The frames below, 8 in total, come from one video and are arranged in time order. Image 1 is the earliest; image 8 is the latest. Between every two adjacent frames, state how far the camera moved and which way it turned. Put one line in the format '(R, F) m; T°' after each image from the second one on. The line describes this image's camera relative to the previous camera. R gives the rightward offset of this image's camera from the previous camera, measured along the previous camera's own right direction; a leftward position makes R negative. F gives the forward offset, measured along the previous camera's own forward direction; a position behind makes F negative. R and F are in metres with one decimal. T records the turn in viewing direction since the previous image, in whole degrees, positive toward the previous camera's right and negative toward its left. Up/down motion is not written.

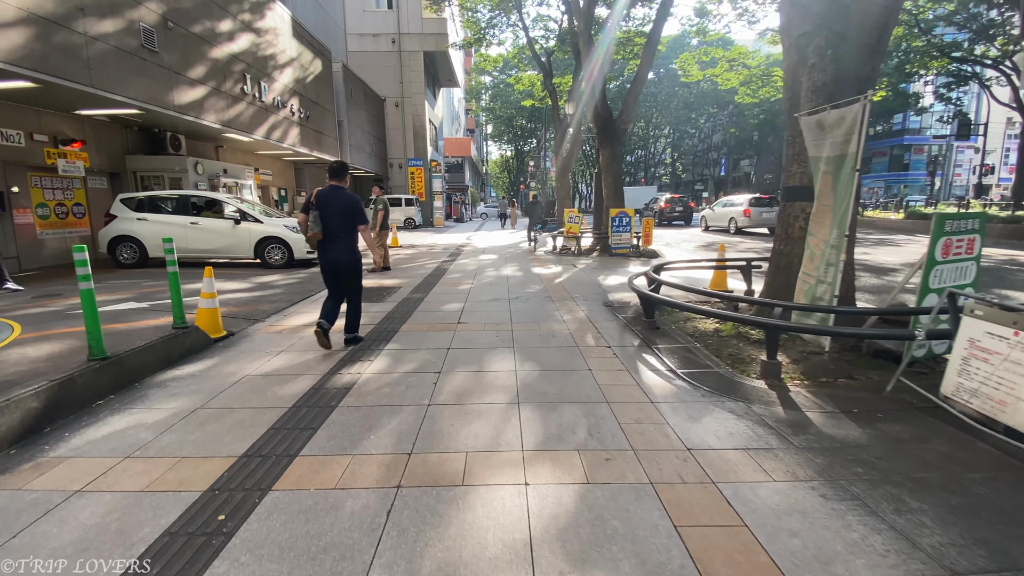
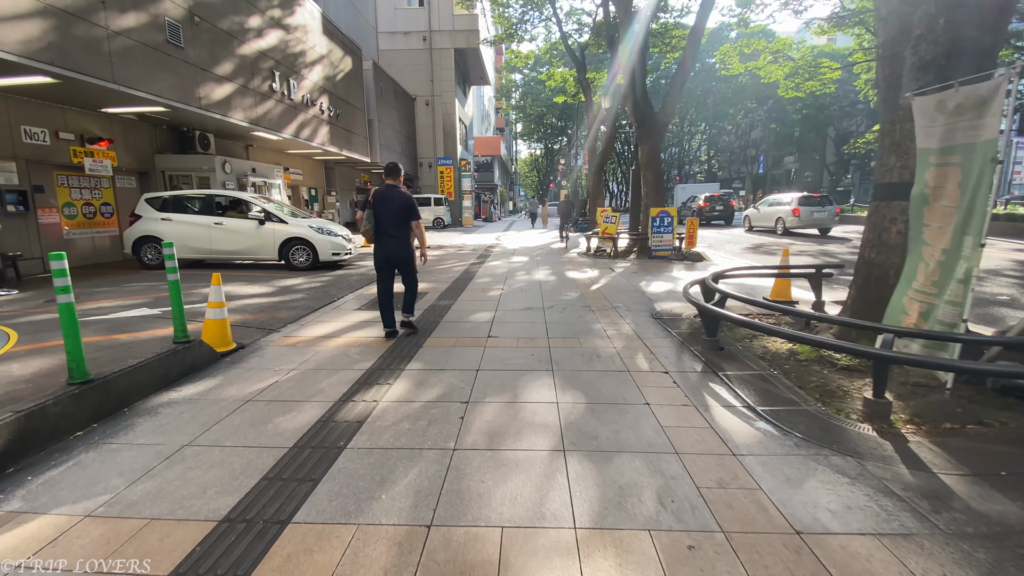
(-0.1, +0.7) m; -3°
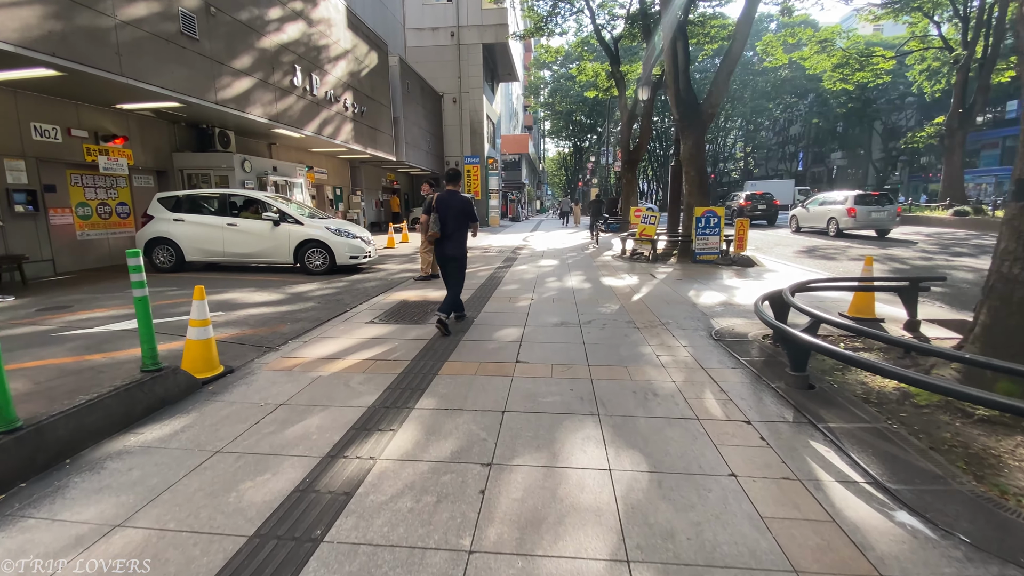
(-0.1, +0.9) m; -3°
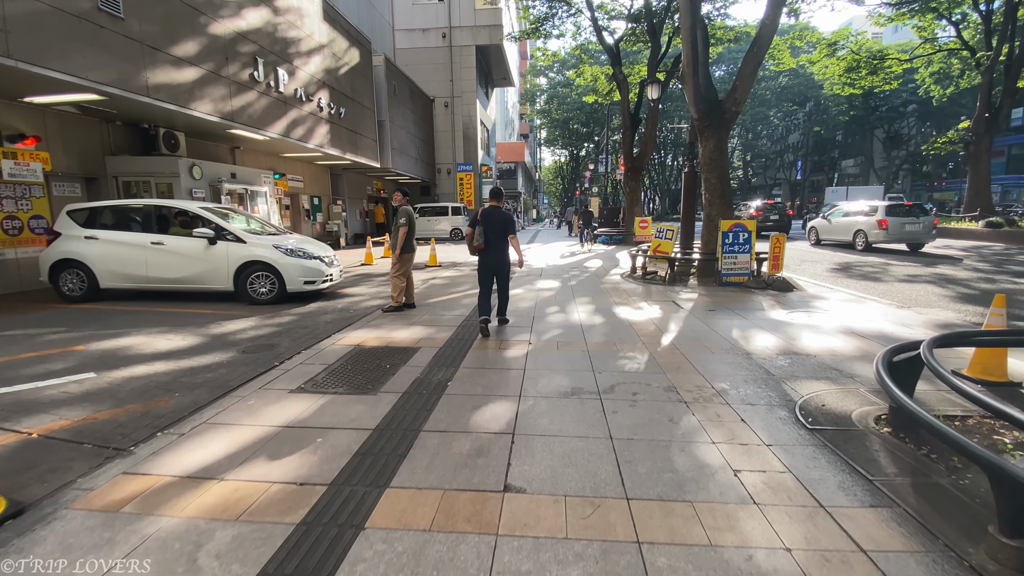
(+0.1, +1.8) m; 0°
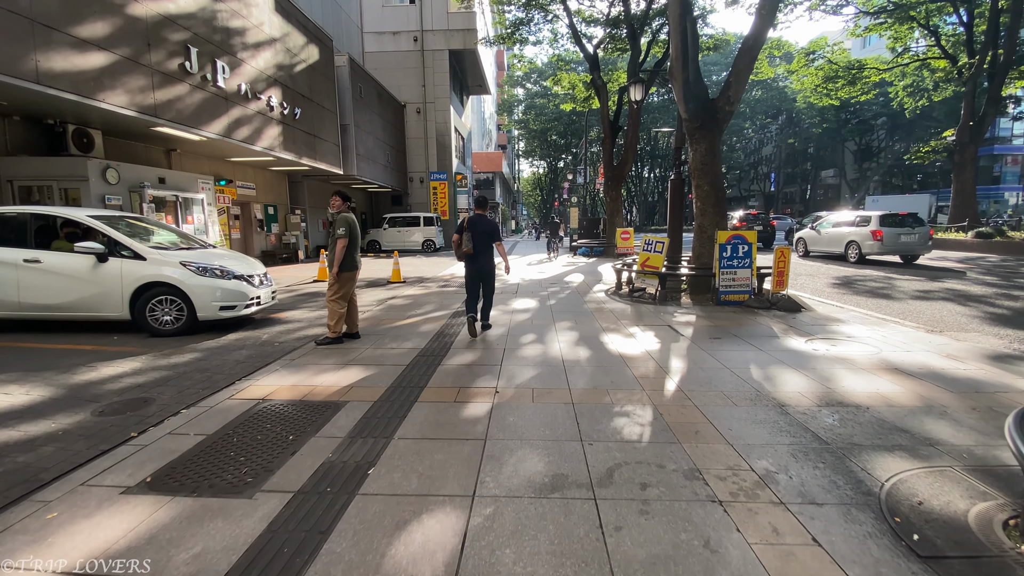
(+0.2, +1.4) m; +2°
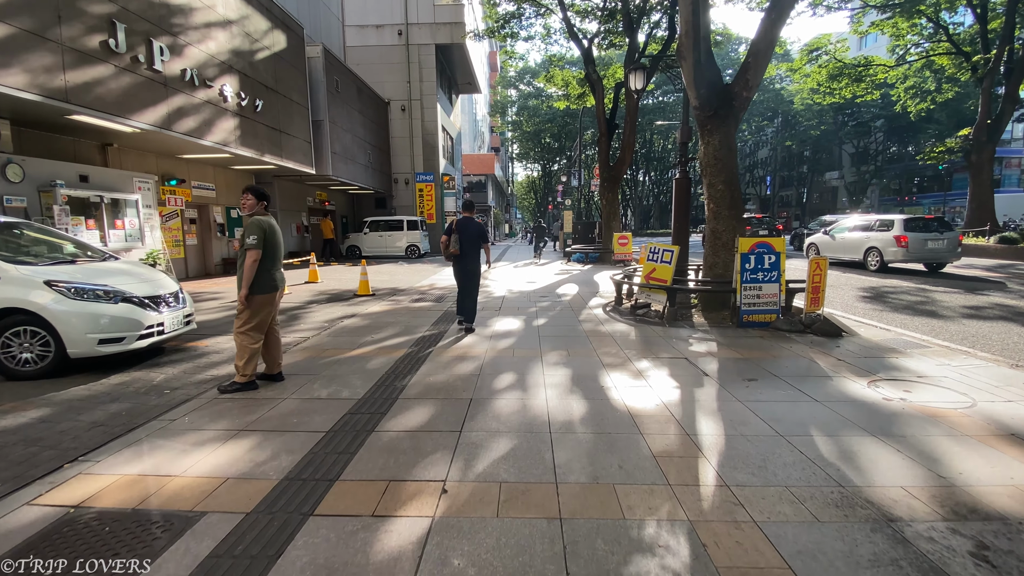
(+0.2, +1.5) m; +1°
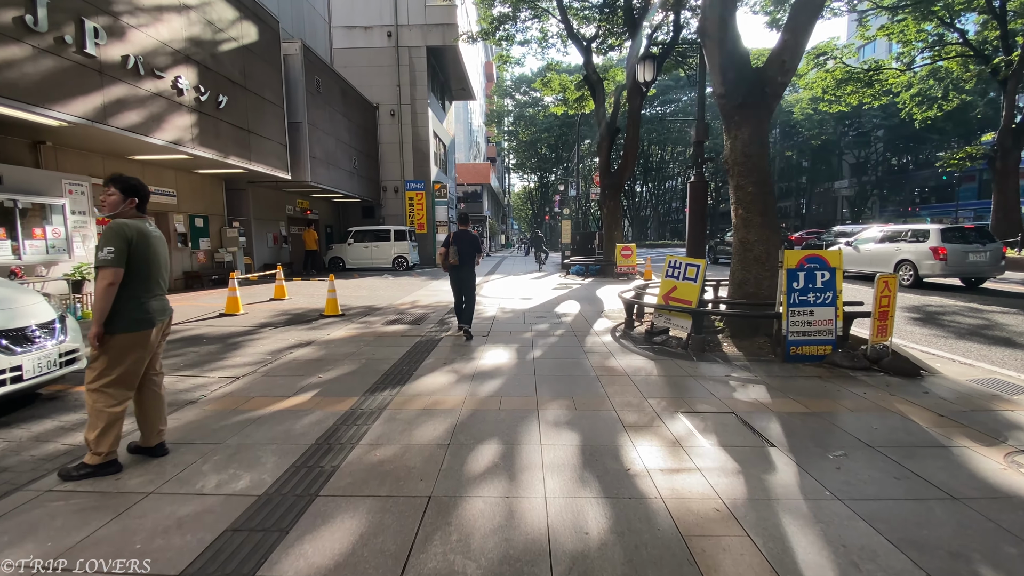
(+0.1, +1.4) m; 0°
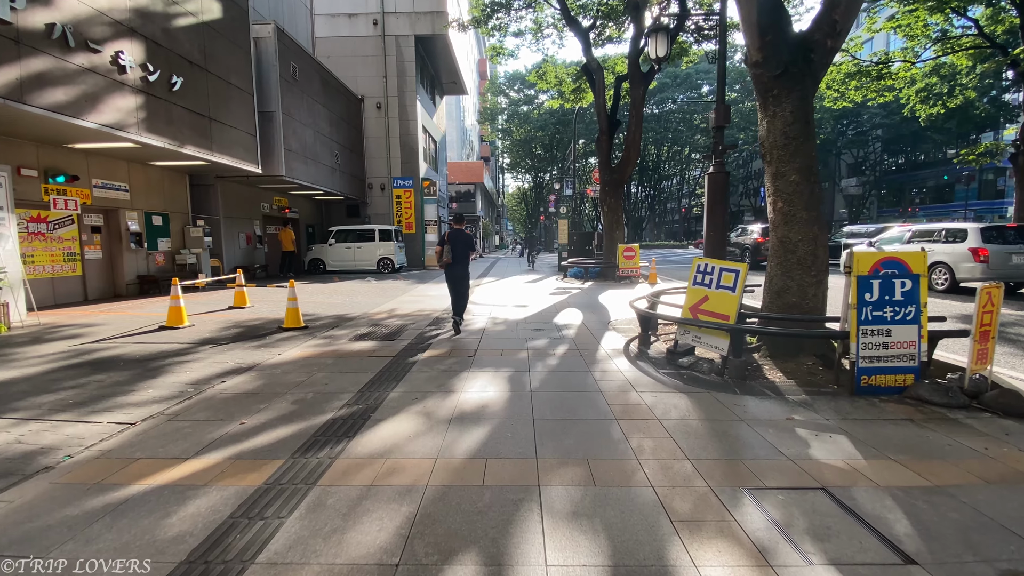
(0.0, +1.3) m; +1°
